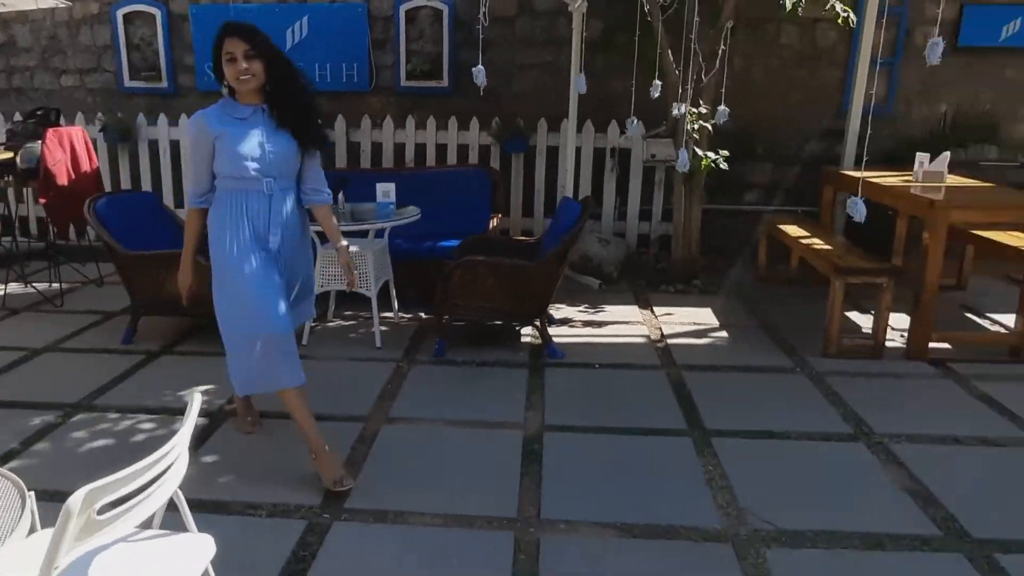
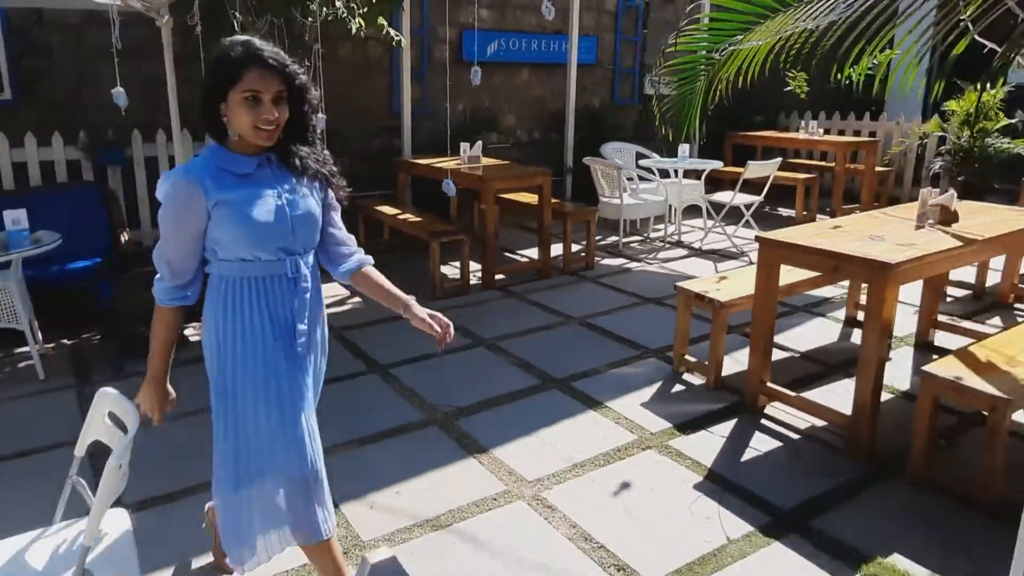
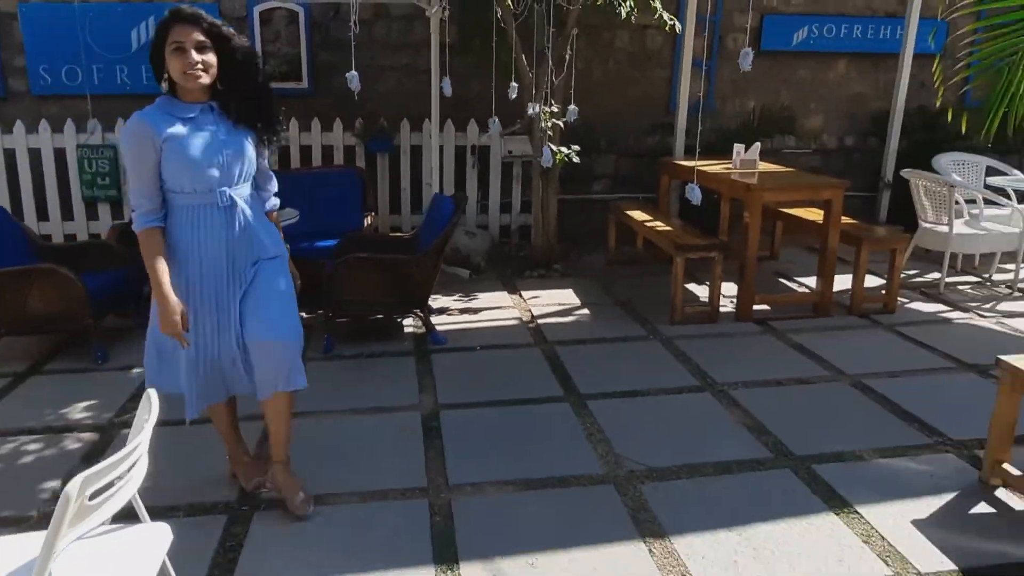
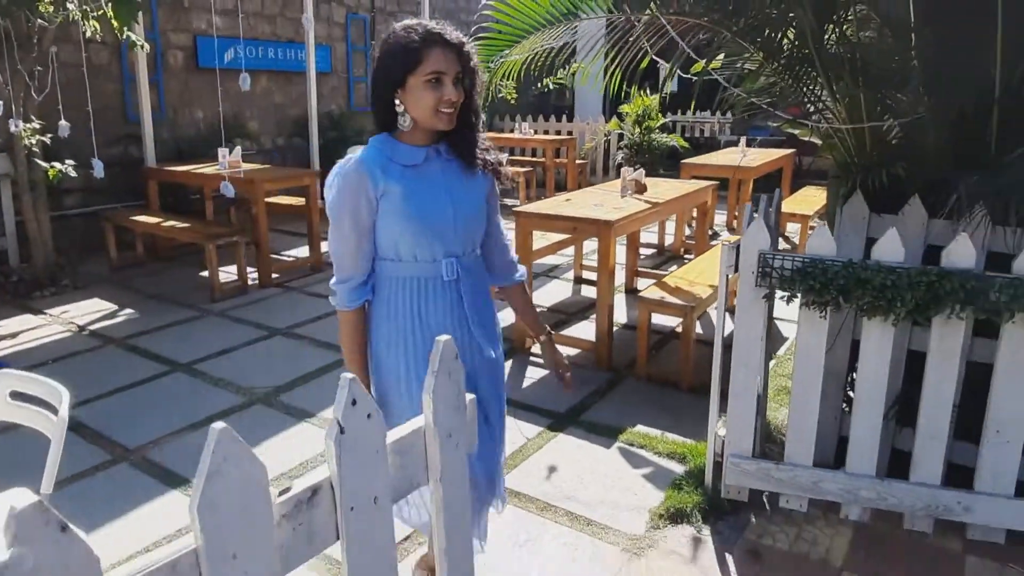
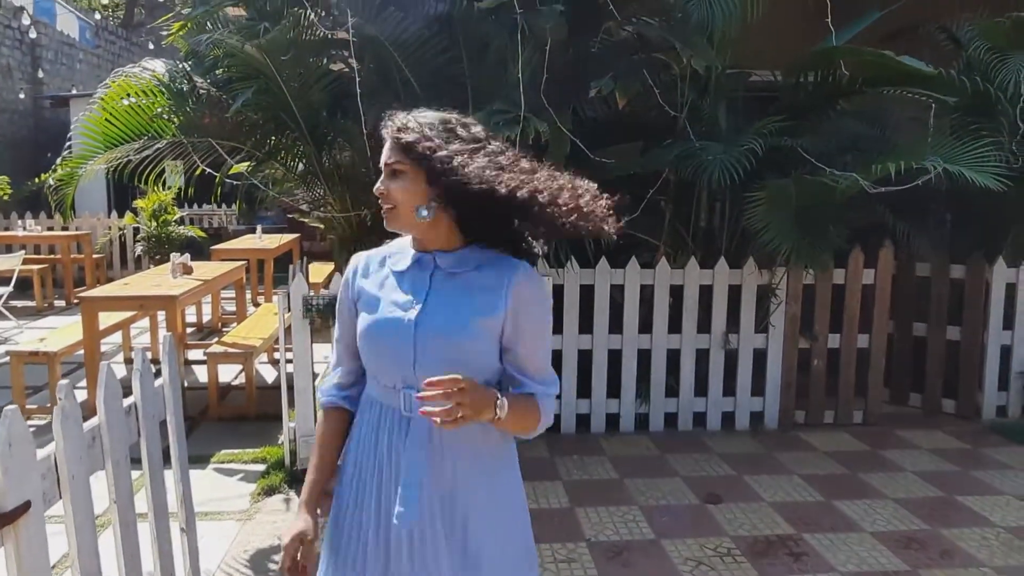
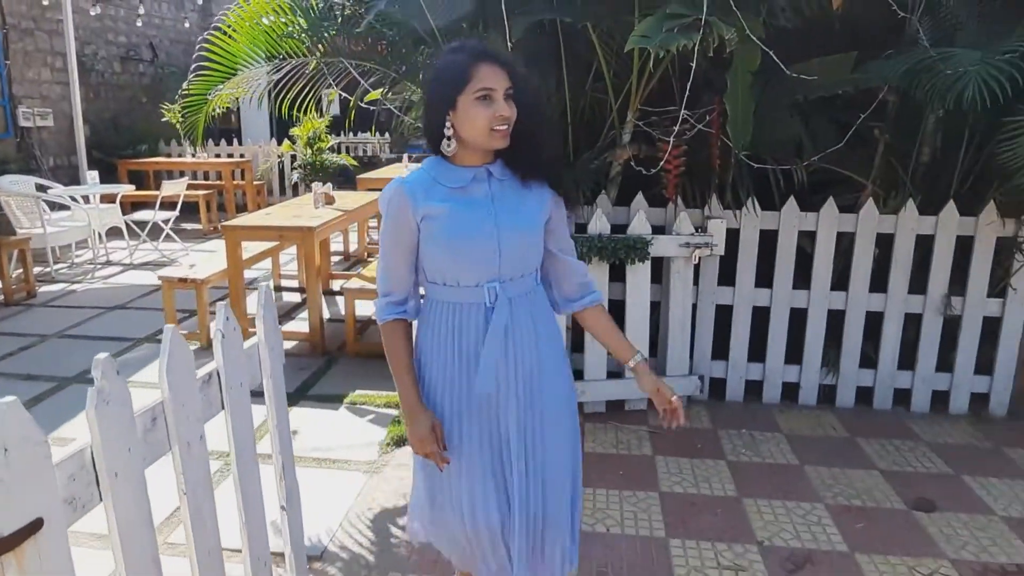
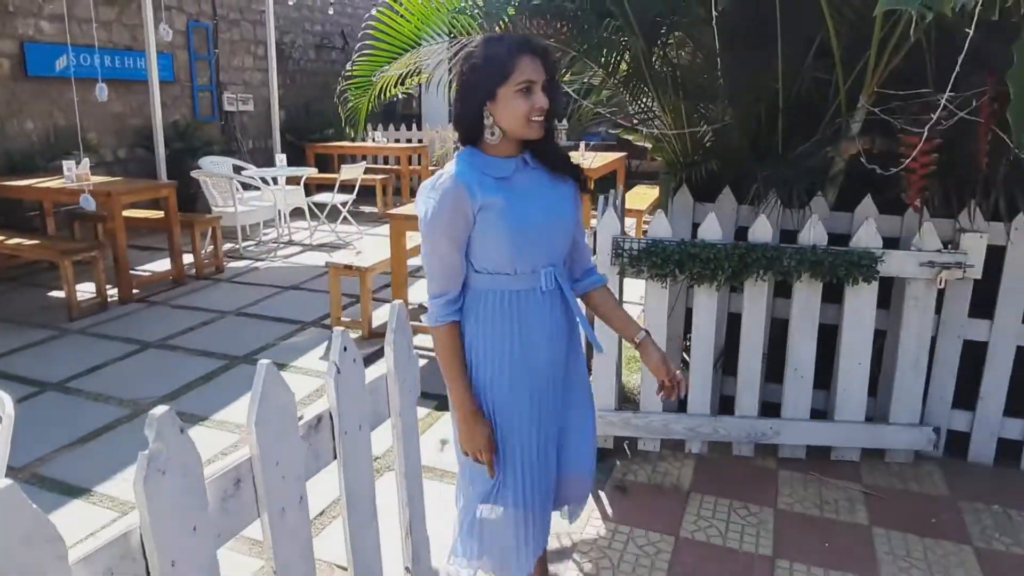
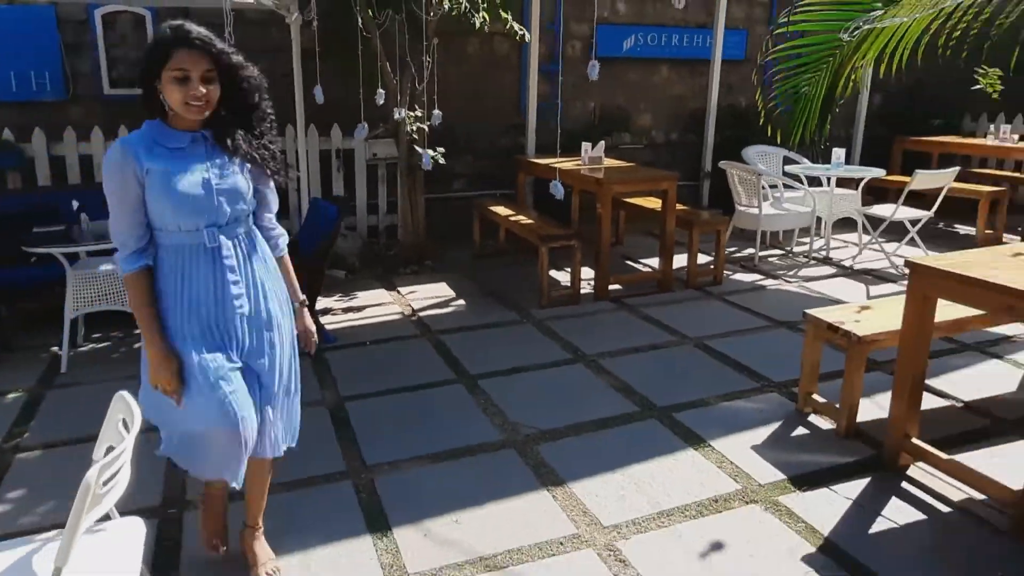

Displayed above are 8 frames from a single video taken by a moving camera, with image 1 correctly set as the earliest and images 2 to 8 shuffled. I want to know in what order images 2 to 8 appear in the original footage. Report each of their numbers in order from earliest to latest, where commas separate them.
3, 8, 2, 4, 7, 6, 5
